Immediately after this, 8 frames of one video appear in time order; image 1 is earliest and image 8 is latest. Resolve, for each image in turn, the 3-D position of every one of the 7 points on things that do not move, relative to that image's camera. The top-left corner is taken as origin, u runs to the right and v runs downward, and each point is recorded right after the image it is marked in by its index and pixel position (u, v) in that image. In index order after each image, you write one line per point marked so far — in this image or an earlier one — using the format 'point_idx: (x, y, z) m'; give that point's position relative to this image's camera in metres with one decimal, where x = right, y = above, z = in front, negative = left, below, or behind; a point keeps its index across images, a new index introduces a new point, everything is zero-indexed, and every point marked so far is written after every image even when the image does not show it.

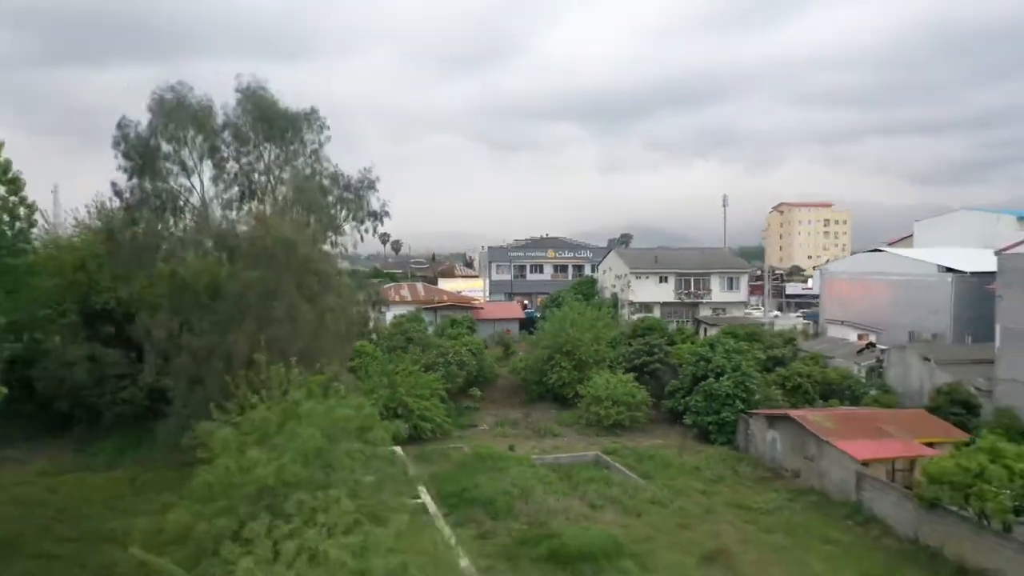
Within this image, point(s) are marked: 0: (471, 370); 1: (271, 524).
0: (-0.3, -0.6, +6.4) m
1: (-0.5, -0.6, +2.0) m
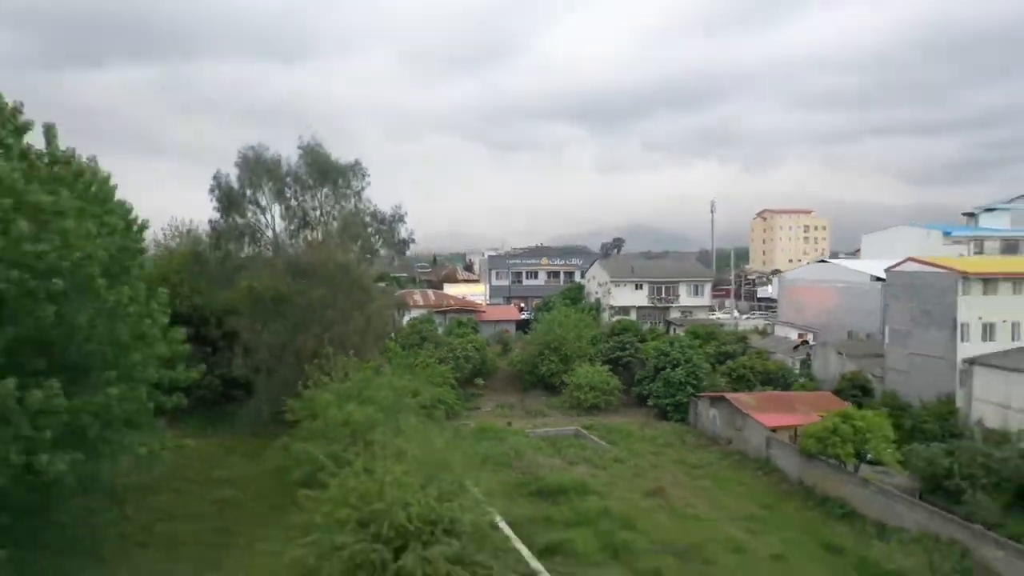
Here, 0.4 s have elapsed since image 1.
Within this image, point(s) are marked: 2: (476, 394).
0: (-0.3, -0.6, +7.8) m
1: (-0.6, -0.7, +3.4) m
2: (-0.3, -0.9, +7.7) m
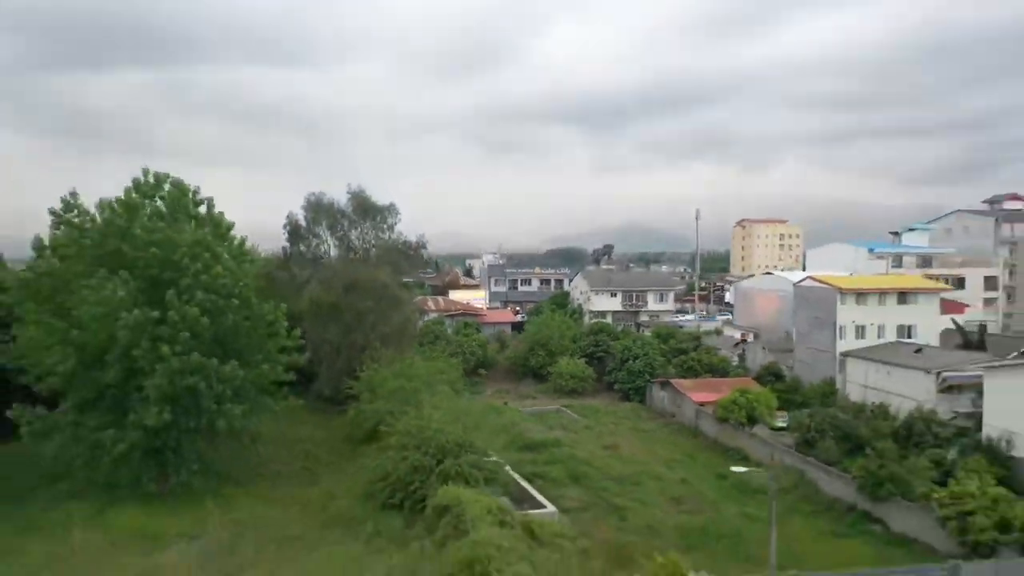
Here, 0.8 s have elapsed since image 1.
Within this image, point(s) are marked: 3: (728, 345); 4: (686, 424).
0: (-0.4, -0.7, +9.7) m
1: (-0.6, -0.8, +5.3) m
2: (-0.3, -1.0, +9.6) m
3: (+2.4, -0.6, +9.9) m
4: (+1.4, -1.1, +7.4) m
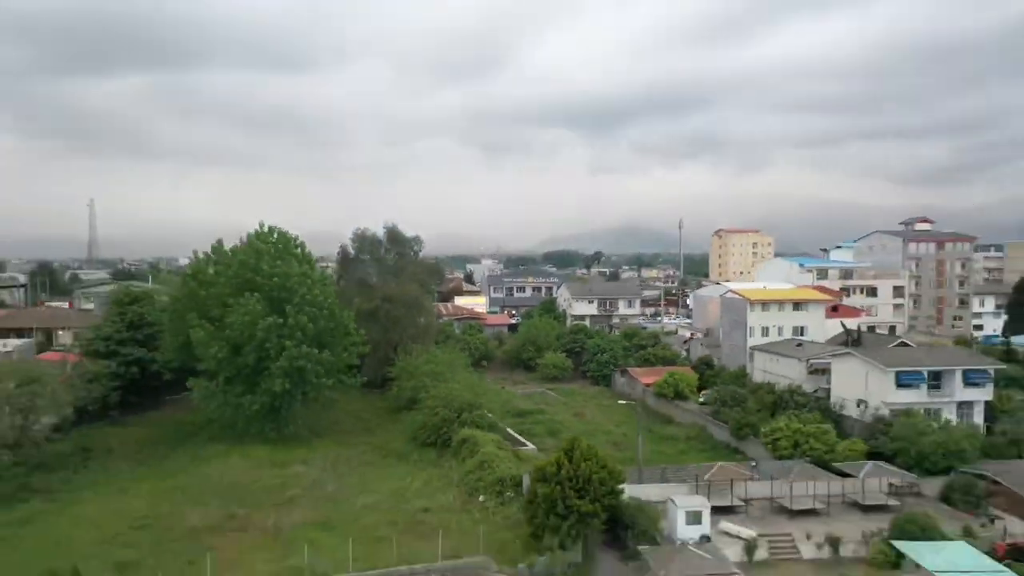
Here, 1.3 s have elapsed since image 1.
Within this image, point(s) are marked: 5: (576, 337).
0: (-0.4, -0.9, +12.3) m
1: (-0.6, -0.9, +7.9) m
2: (-0.4, -1.1, +12.2) m
3: (+2.3, -0.7, +12.5) m
4: (+1.4, -1.2, +10.0) m
5: (+0.9, -0.7, +12.2) m
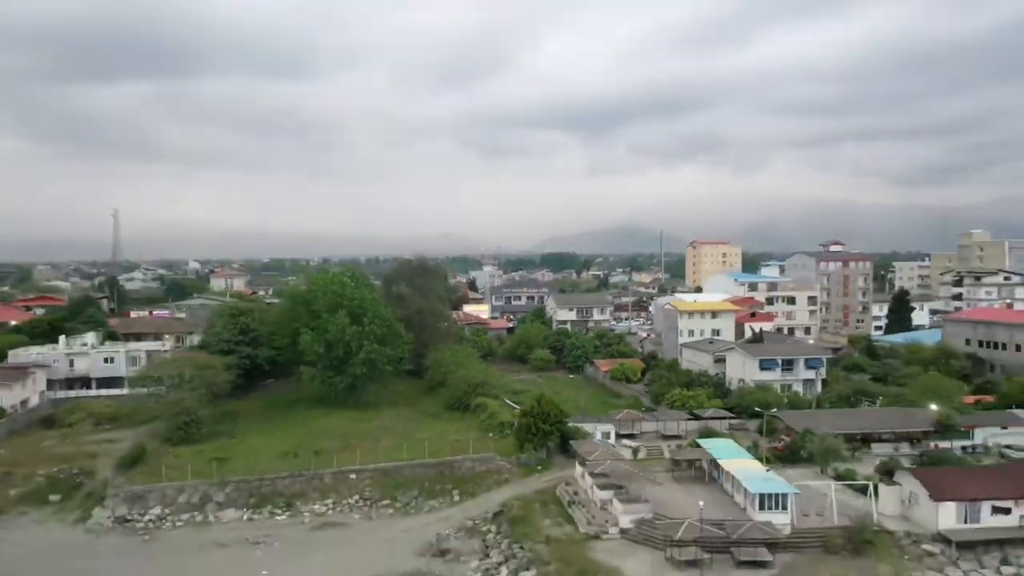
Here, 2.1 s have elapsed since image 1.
0: (-0.5, -1.1, +16.2) m
1: (-0.7, -1.2, +11.8) m
2: (-0.4, -1.3, +16.1) m
3: (+2.3, -0.9, +16.4) m
4: (+1.3, -1.4, +14.0) m
5: (+0.8, -0.9, +16.2) m
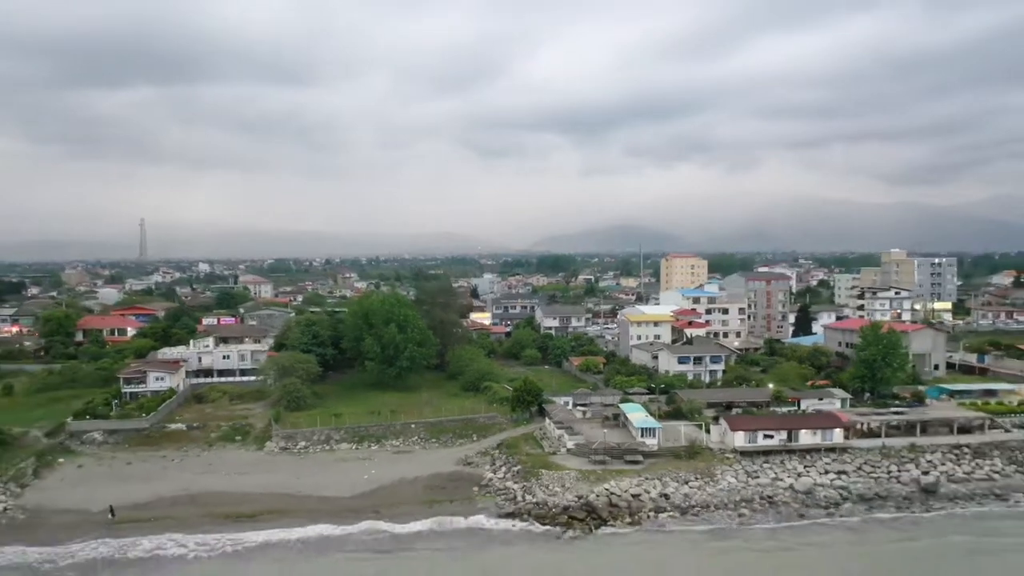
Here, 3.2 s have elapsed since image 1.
0: (-0.5, -1.4, +21.4) m
1: (-0.7, -1.5, +17.0) m
2: (-0.5, -1.7, +21.3) m
3: (+2.2, -1.3, +21.6) m
4: (+1.3, -1.8, +19.1) m
5: (+0.8, -1.2, +21.3) m
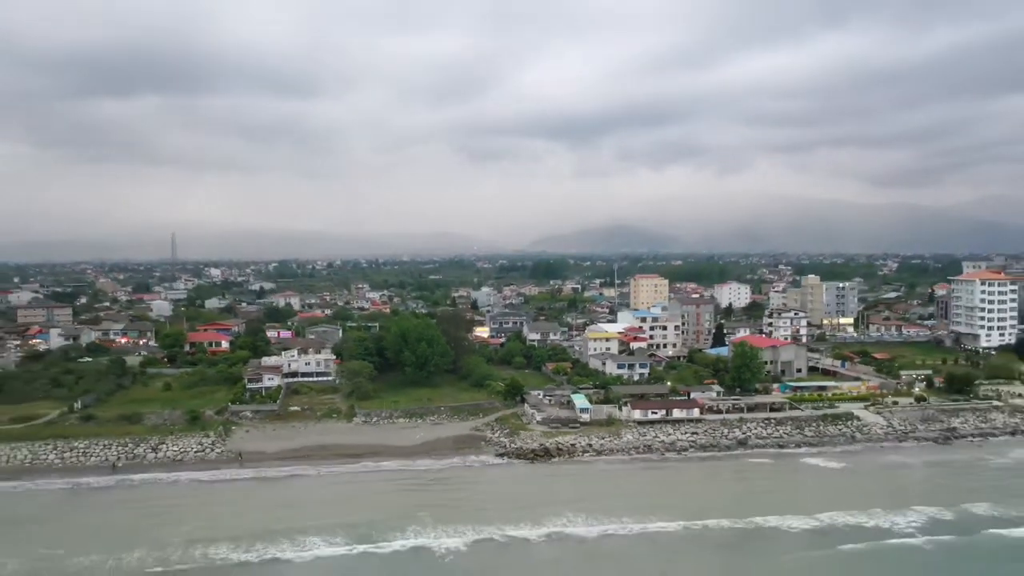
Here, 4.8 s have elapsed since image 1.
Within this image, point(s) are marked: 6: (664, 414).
0: (-0.8, -2.2, +29.1) m
1: (-1.0, -2.3, +24.8) m
2: (-0.7, -2.5, +29.0) m
3: (+2.0, -2.1, +29.3) m
4: (+1.1, -2.6, +26.9) m
5: (+0.5, -2.0, +29.1) m
6: (+3.2, -2.7, +19.0) m
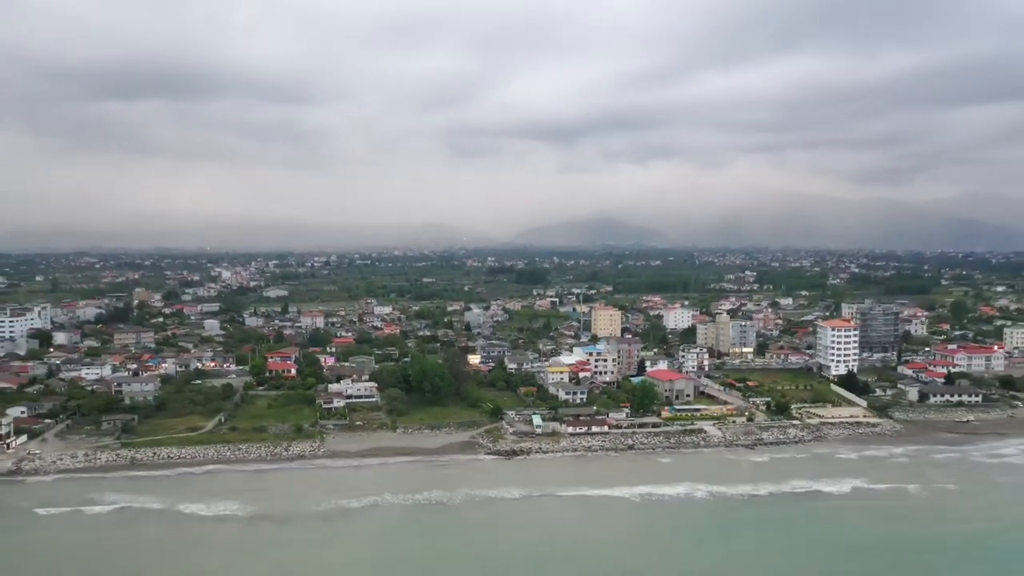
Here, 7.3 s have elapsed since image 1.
0: (-1.5, -4.3, +41.3) m
1: (-1.6, -4.4, +37.0) m
2: (-1.5, -4.5, +41.2) m
3: (+1.3, -4.1, +41.6) m
4: (+0.3, -4.7, +39.1) m
5: (-0.2, -4.1, +41.3) m
6: (+2.6, -4.9, +31.3) m
